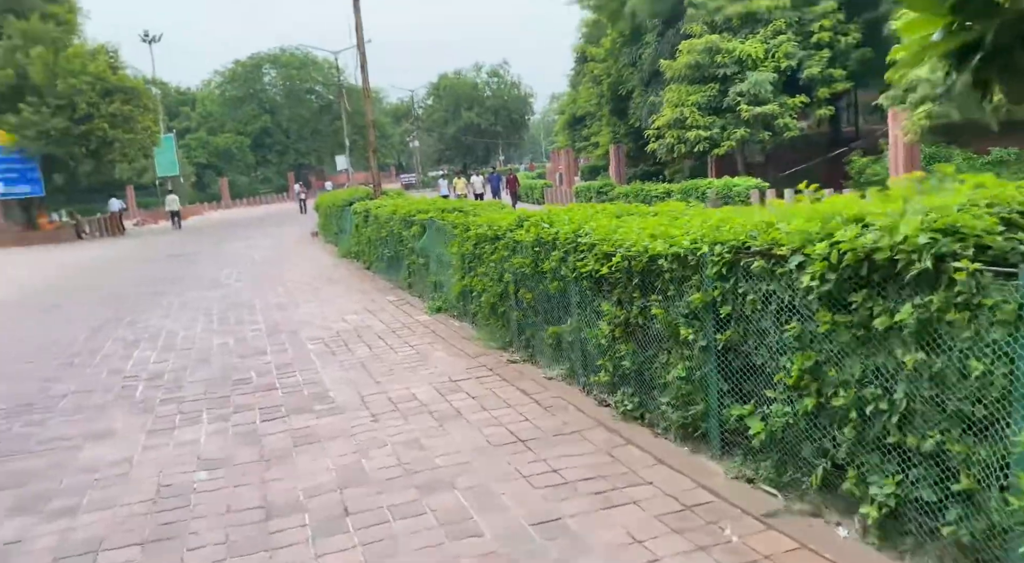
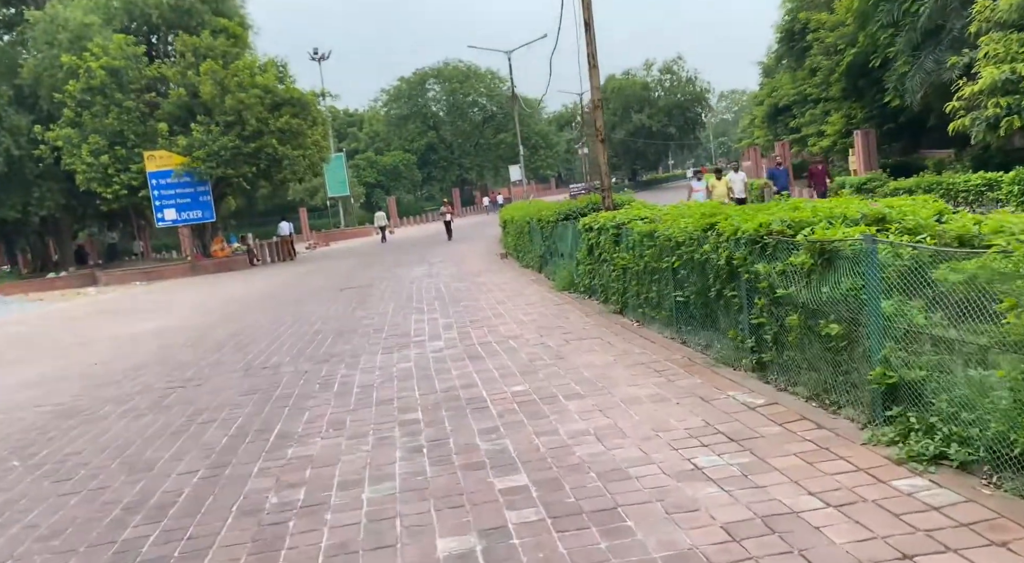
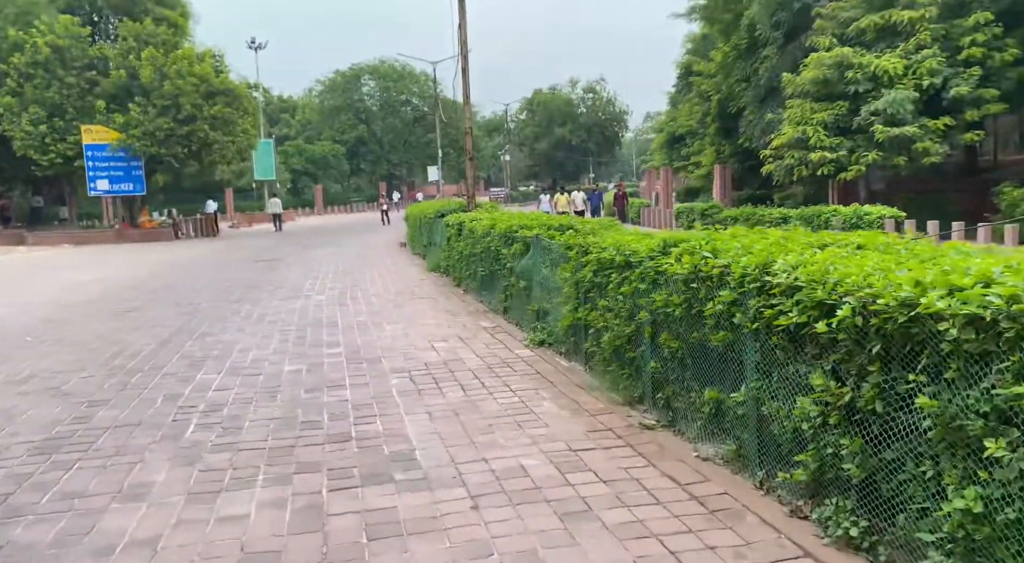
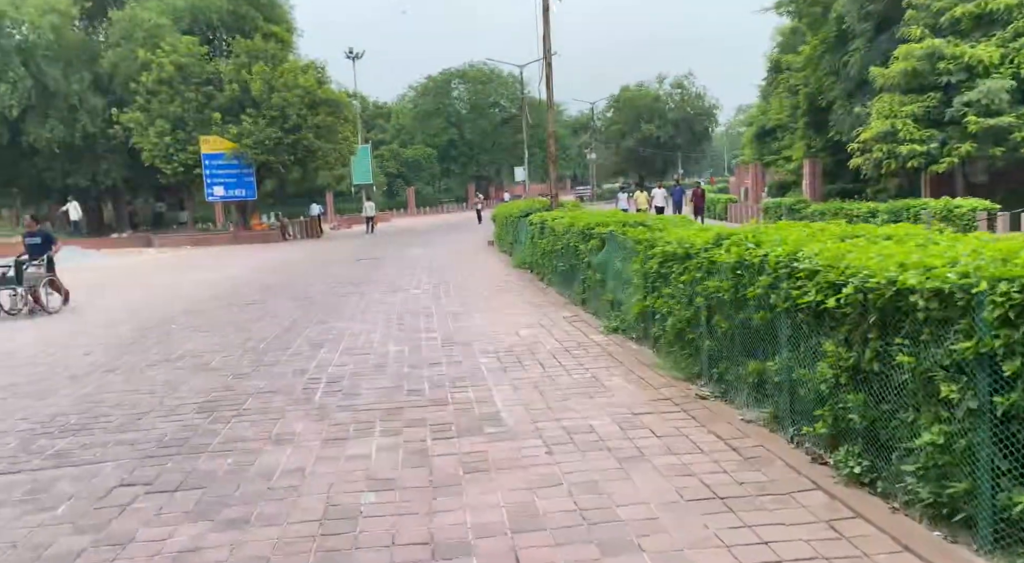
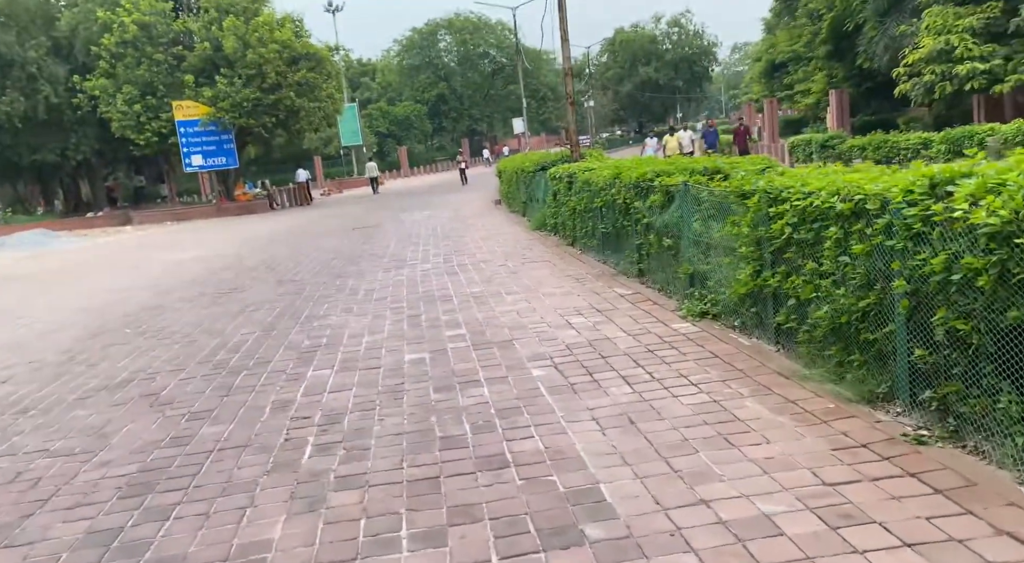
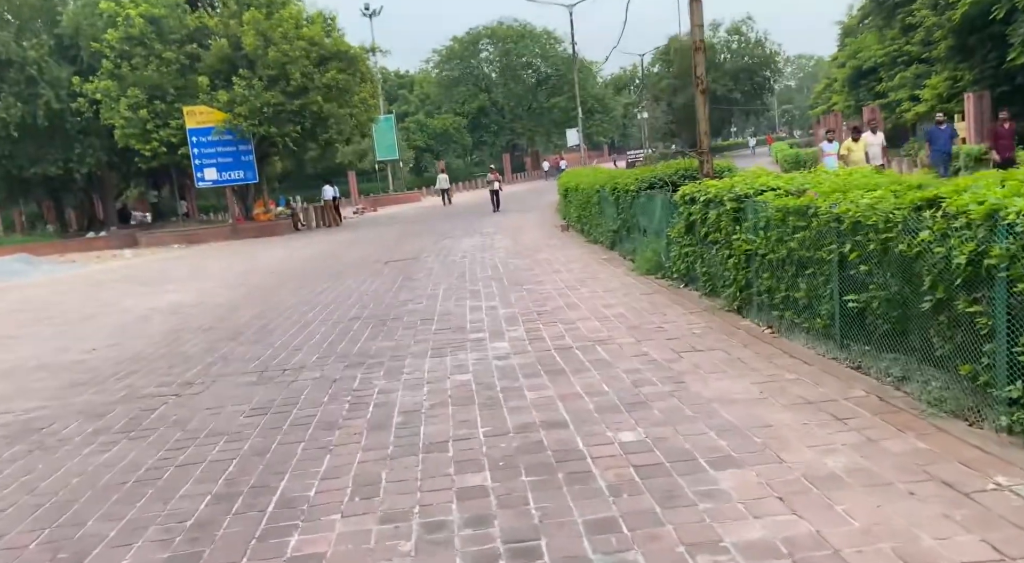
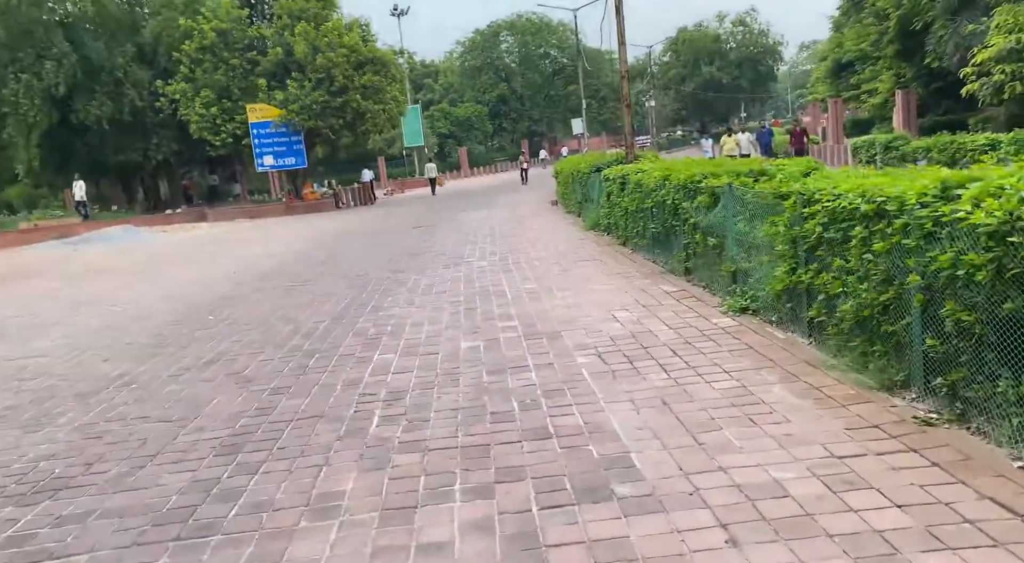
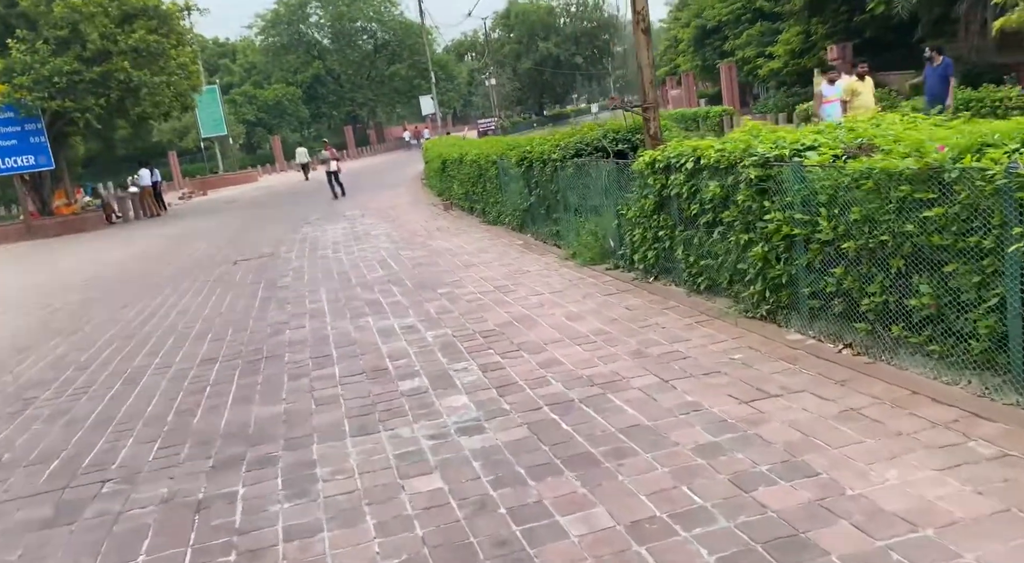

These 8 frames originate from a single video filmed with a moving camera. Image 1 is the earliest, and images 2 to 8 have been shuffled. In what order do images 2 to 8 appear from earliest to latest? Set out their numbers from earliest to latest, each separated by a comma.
4, 3, 7, 5, 2, 6, 8
